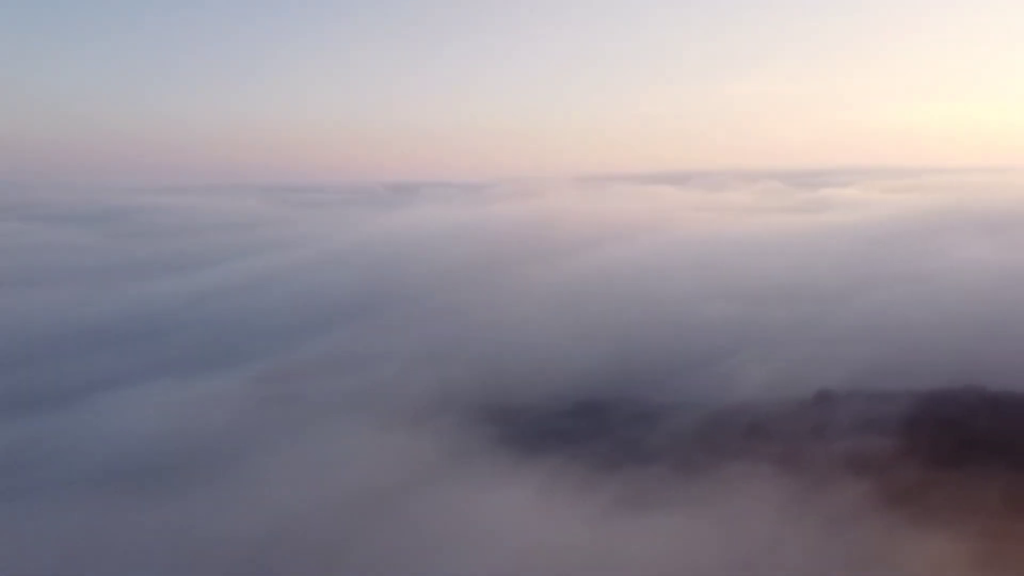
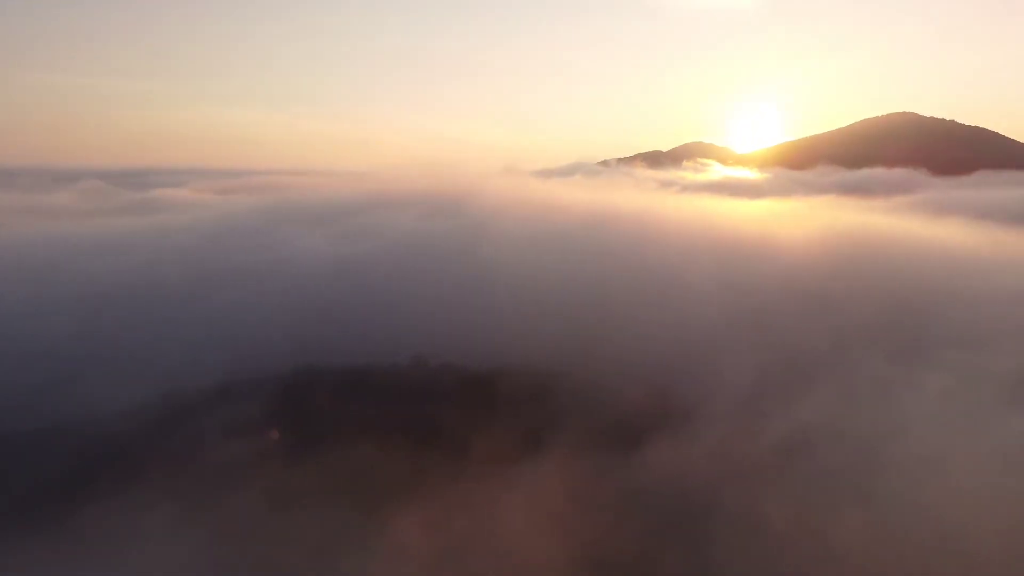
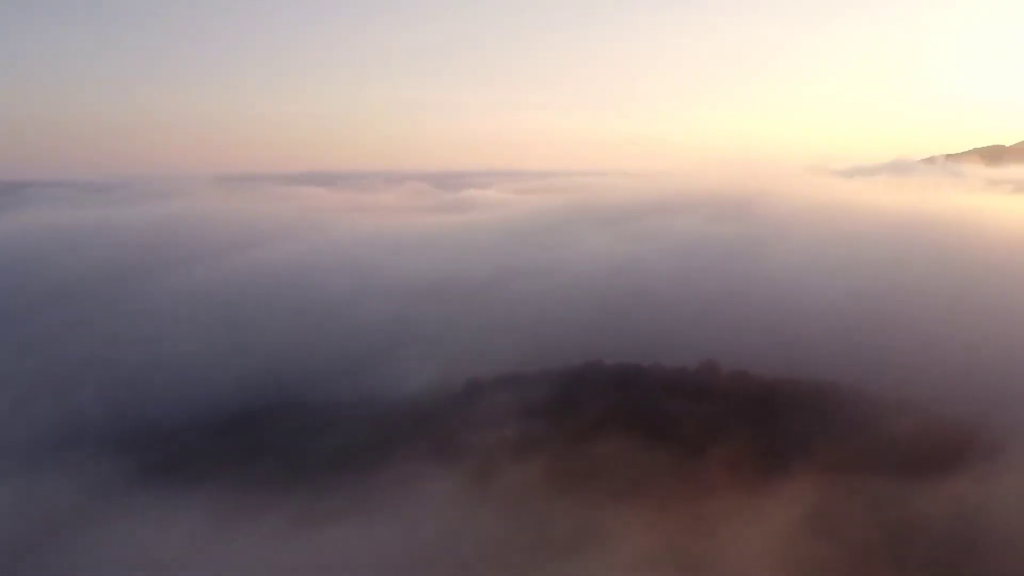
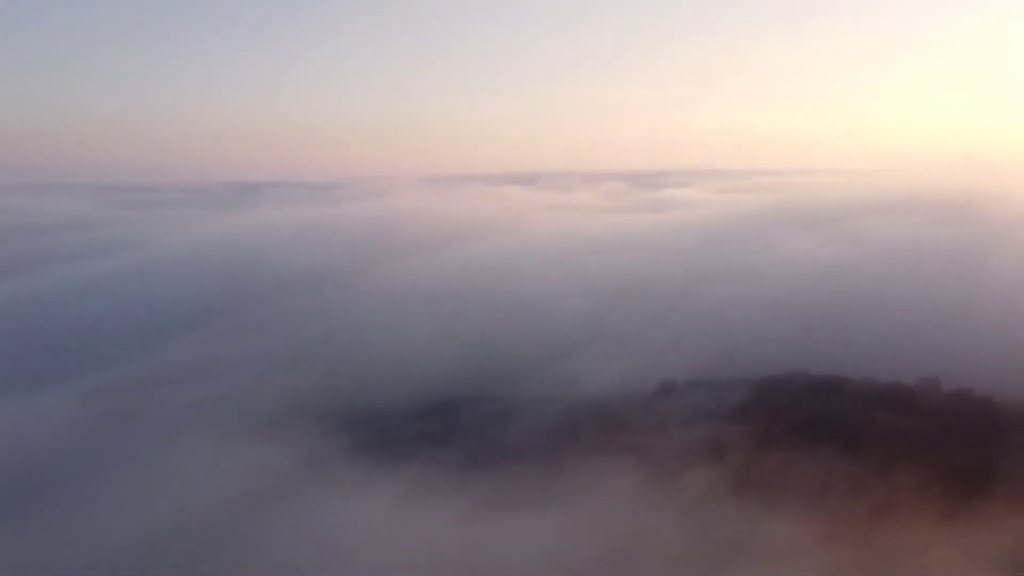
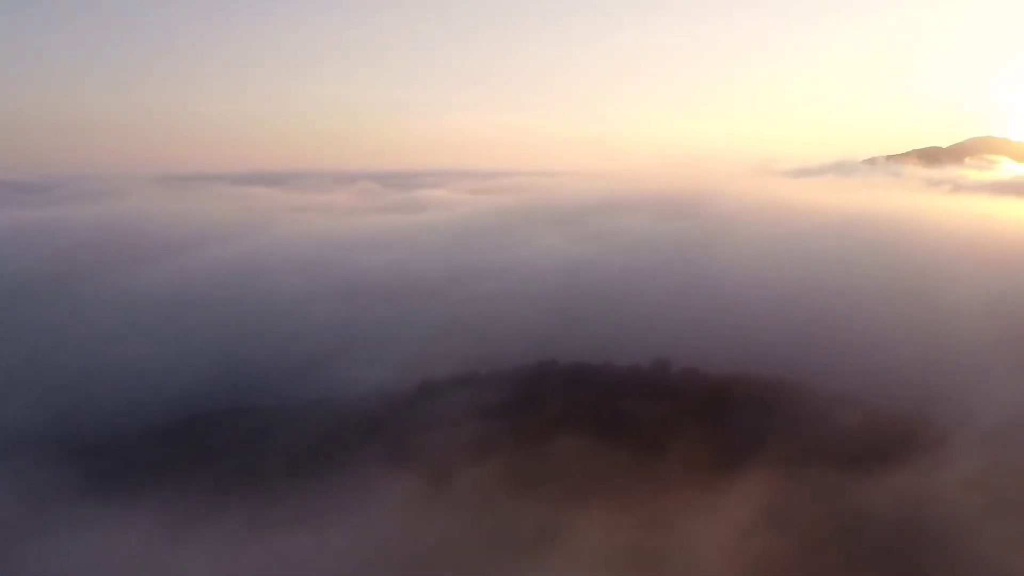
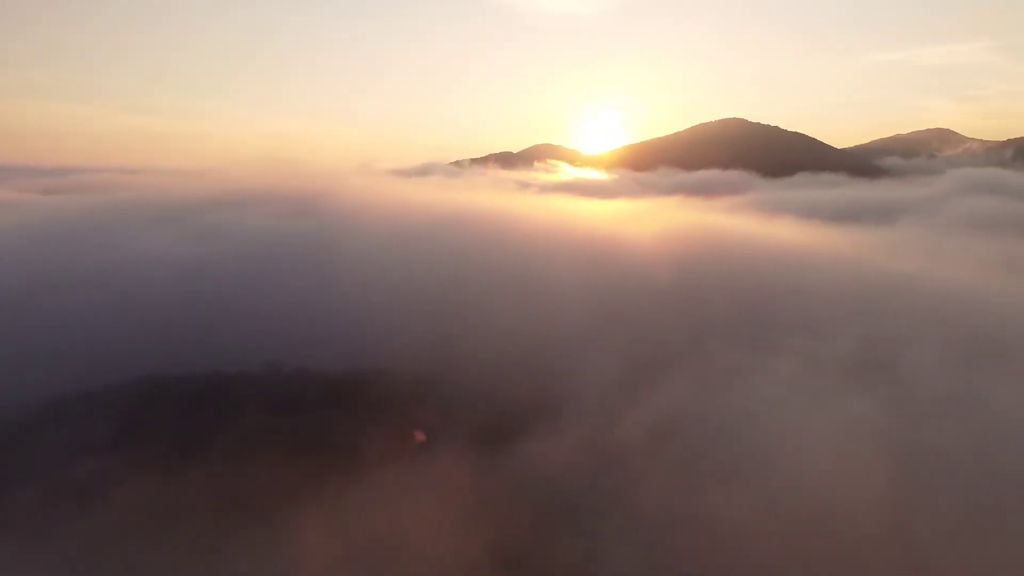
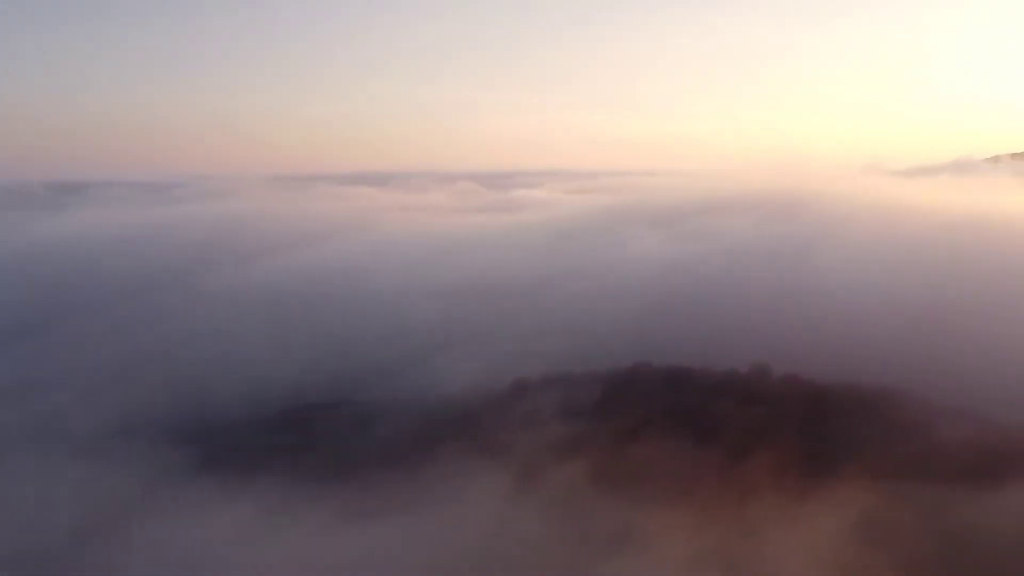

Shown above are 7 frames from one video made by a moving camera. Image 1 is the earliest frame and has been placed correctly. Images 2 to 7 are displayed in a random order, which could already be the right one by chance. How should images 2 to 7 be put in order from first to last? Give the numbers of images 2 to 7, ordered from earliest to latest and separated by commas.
4, 7, 3, 5, 2, 6
